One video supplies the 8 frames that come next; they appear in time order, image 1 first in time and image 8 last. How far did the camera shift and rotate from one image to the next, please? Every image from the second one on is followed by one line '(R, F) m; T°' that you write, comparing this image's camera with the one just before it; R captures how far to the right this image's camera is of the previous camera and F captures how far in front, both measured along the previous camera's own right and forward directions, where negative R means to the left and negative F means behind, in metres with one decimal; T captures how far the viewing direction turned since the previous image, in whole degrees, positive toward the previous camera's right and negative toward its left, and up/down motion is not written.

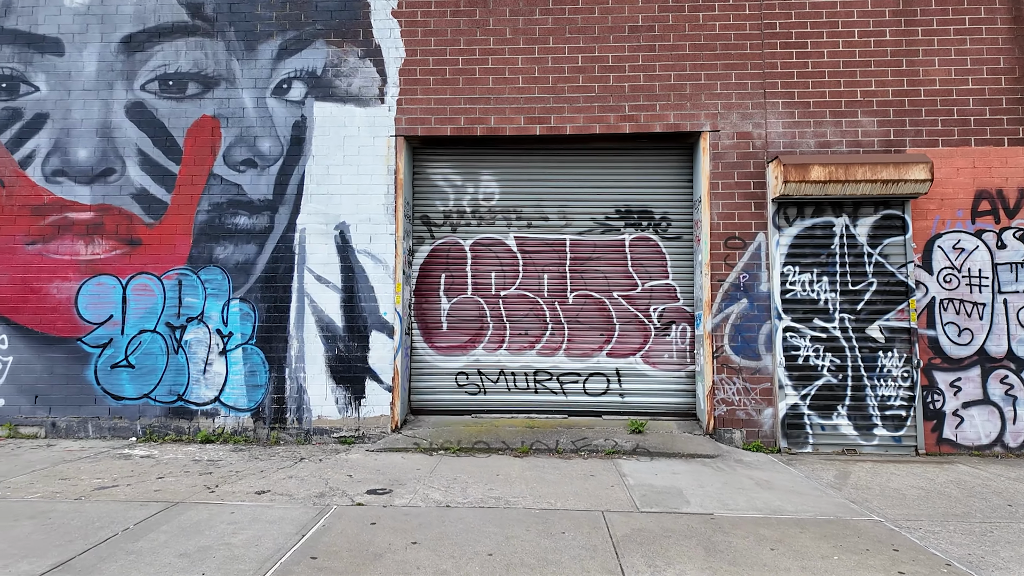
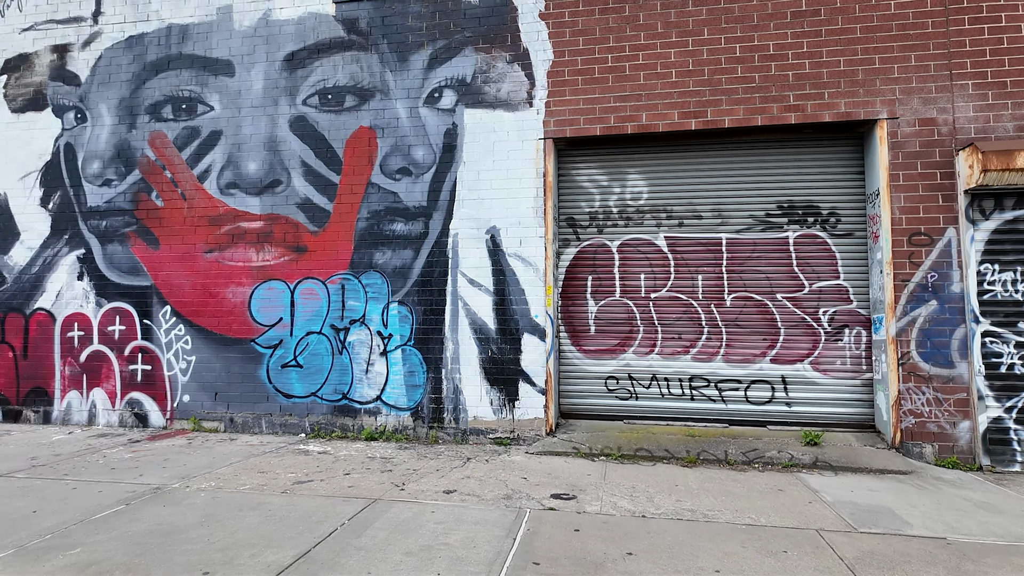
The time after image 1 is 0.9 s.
(-0.8, 0.0) m; -8°
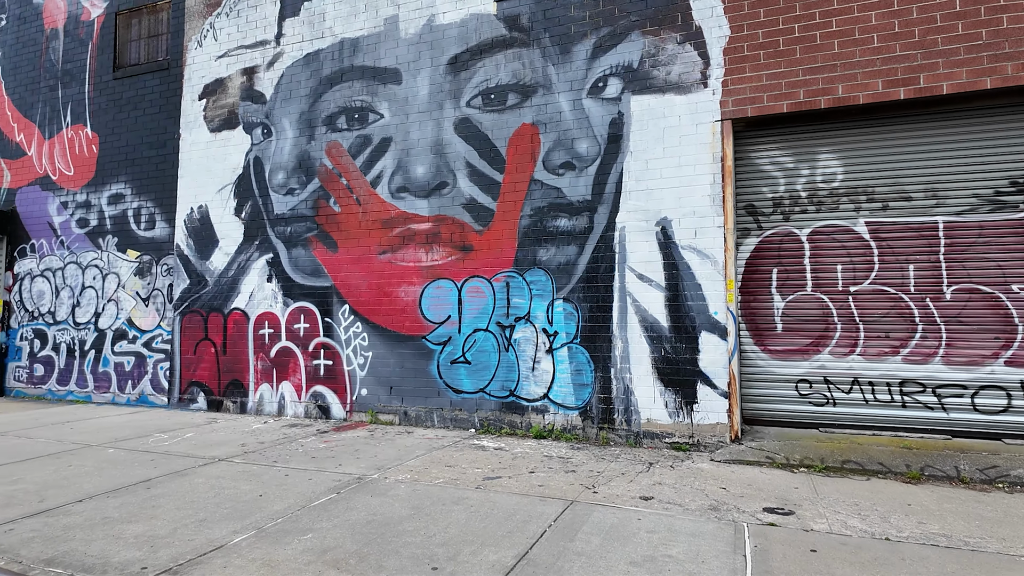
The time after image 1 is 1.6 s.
(-0.6, +0.2) m; -11°
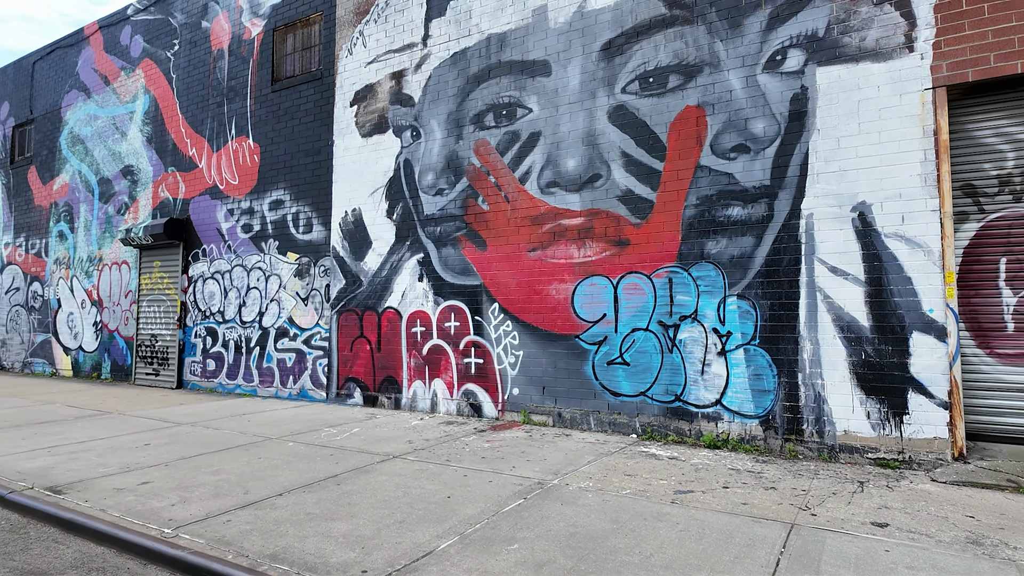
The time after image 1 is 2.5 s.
(-0.6, +0.3) m; -10°
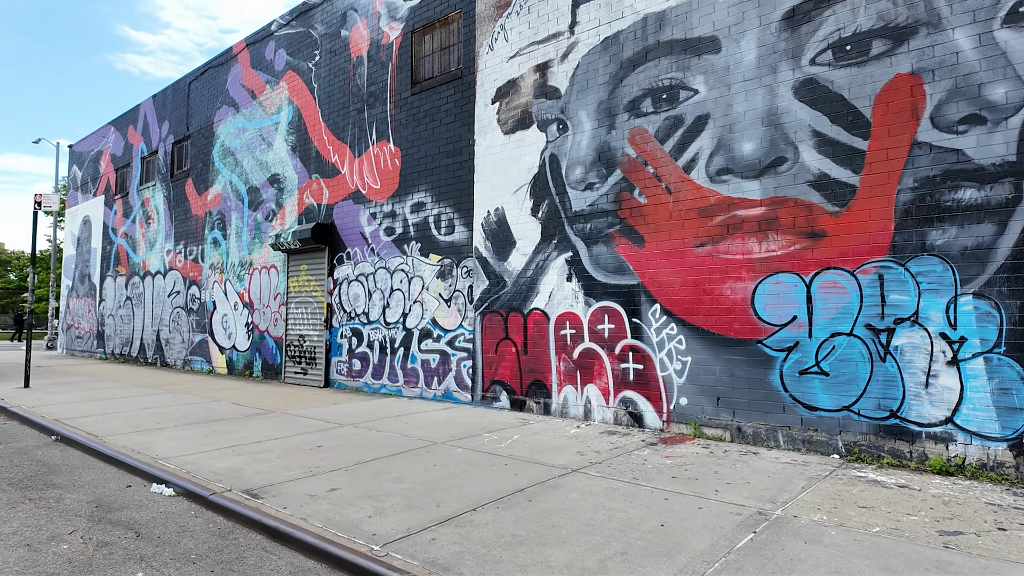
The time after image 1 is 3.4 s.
(-0.8, +0.4) m; -9°
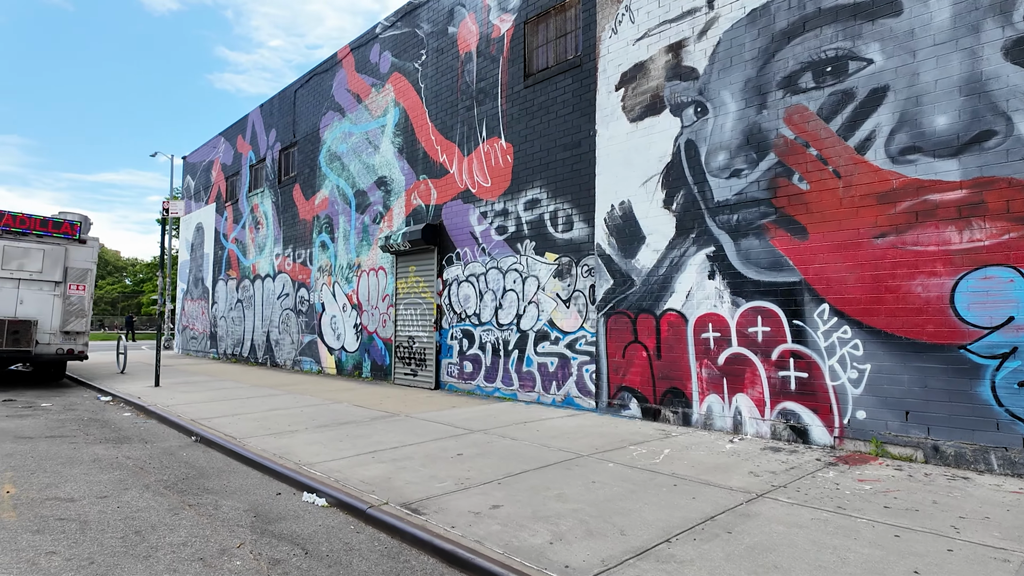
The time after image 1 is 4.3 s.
(-0.7, +0.4) m; -7°
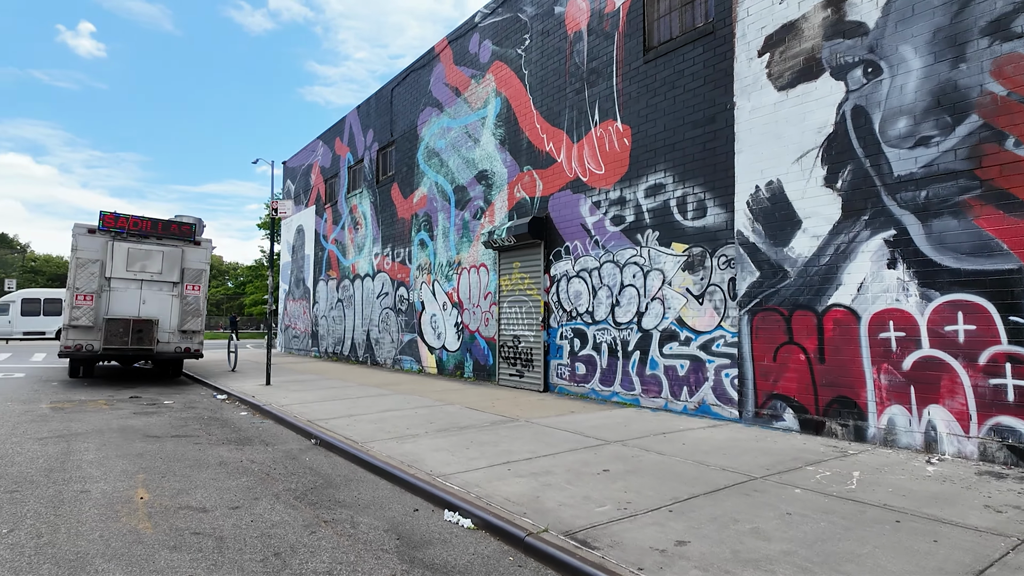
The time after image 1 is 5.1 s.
(-0.6, +0.6) m; -7°
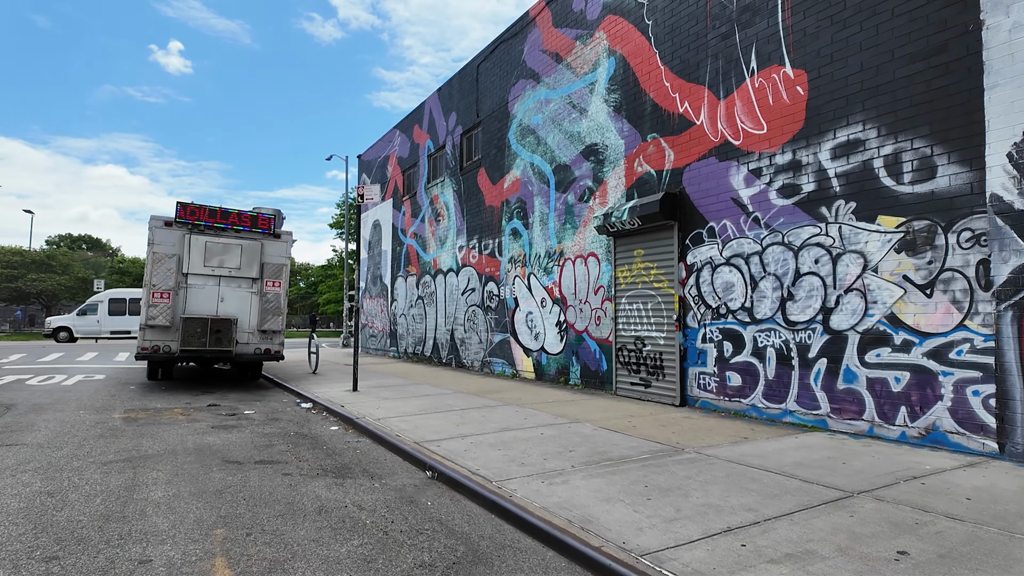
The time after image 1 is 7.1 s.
(-0.9, +1.5) m; -6°
